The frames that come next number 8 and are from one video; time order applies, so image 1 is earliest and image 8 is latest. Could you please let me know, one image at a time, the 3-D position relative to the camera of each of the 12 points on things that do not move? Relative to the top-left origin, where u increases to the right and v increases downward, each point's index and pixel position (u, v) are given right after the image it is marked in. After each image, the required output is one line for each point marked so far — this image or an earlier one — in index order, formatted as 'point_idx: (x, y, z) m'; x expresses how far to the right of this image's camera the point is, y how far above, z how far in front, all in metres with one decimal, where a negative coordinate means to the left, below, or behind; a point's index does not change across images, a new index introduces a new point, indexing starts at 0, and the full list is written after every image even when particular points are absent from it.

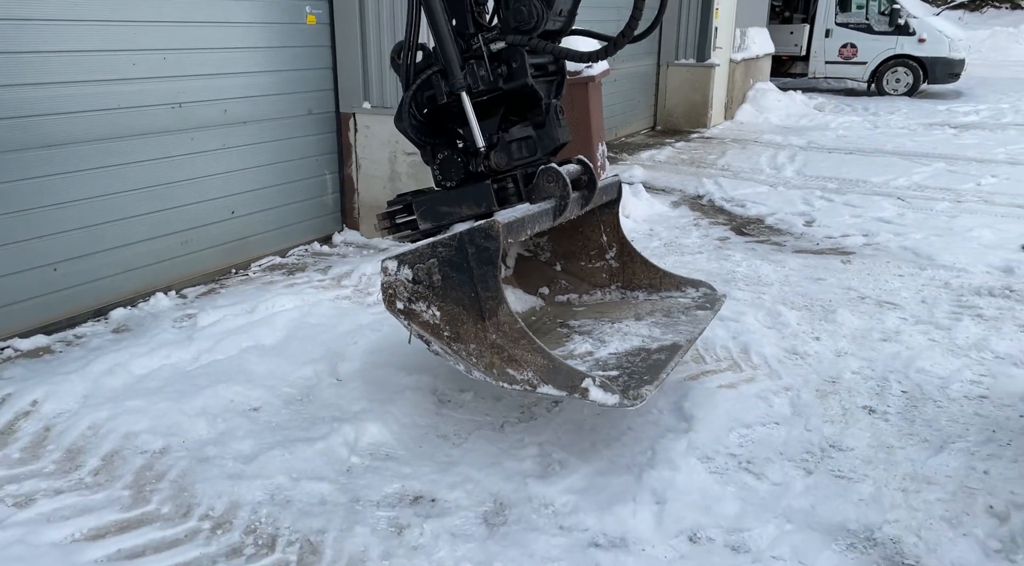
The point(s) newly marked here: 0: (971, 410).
0: (+1.8, -0.5, +3.2) m
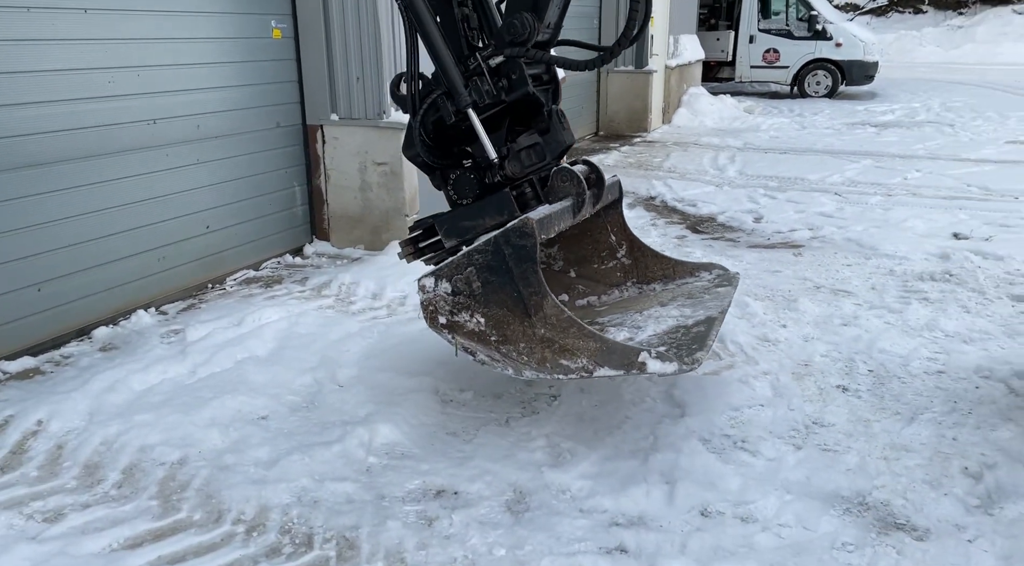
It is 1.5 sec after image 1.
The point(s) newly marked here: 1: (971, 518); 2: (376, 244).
0: (+1.8, -0.4, +3.4) m
1: (+1.4, -0.7, +2.4) m
2: (-0.9, +0.3, +5.3) m
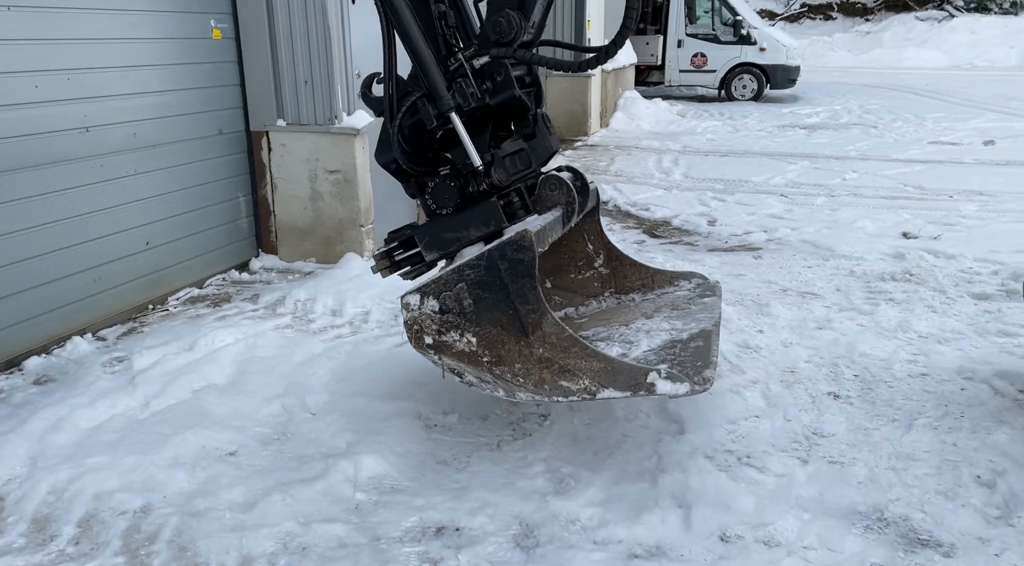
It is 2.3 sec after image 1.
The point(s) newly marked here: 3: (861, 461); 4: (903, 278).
0: (+1.7, -0.4, +3.4) m
1: (+1.4, -0.7, +2.3) m
2: (-1.1, +0.2, +5.1) m
3: (+1.2, -0.6, +2.8) m
4: (+2.4, 0.0, +5.0) m
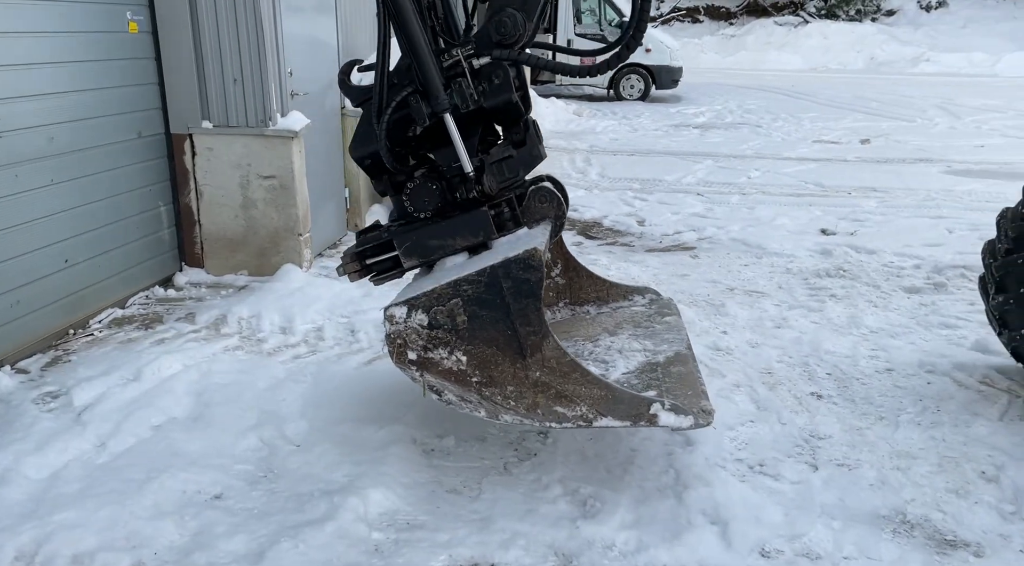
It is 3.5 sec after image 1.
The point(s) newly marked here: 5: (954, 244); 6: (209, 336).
0: (+1.7, -0.4, +3.5) m
1: (+1.5, -0.7, +2.4) m
2: (-1.5, +0.1, +4.7) m
3: (+1.2, -0.6, +2.8) m
4: (+2.1, +0.1, +5.2) m
5: (+3.3, +0.3, +6.0) m
6: (-1.4, -0.3, +3.8) m
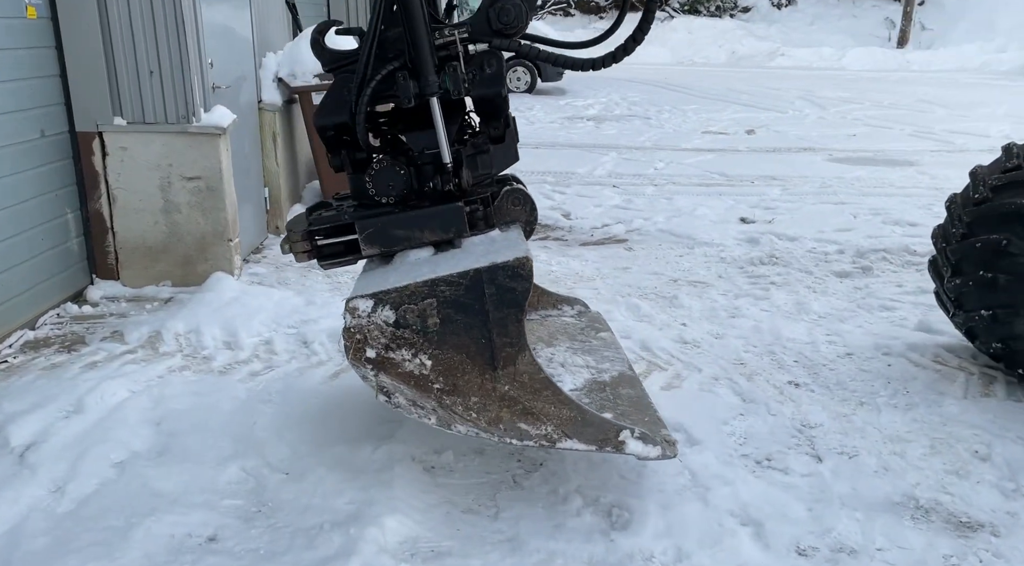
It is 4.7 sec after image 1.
0: (+1.5, -0.4, +3.6) m
1: (+1.6, -0.7, +2.5) m
2: (-1.7, 0.0, +4.3) m
3: (+1.2, -0.6, +2.8) m
4: (+1.7, +0.1, +5.3) m
5: (+2.8, +0.4, +6.4) m
6: (-1.5, -0.3, +3.4) m
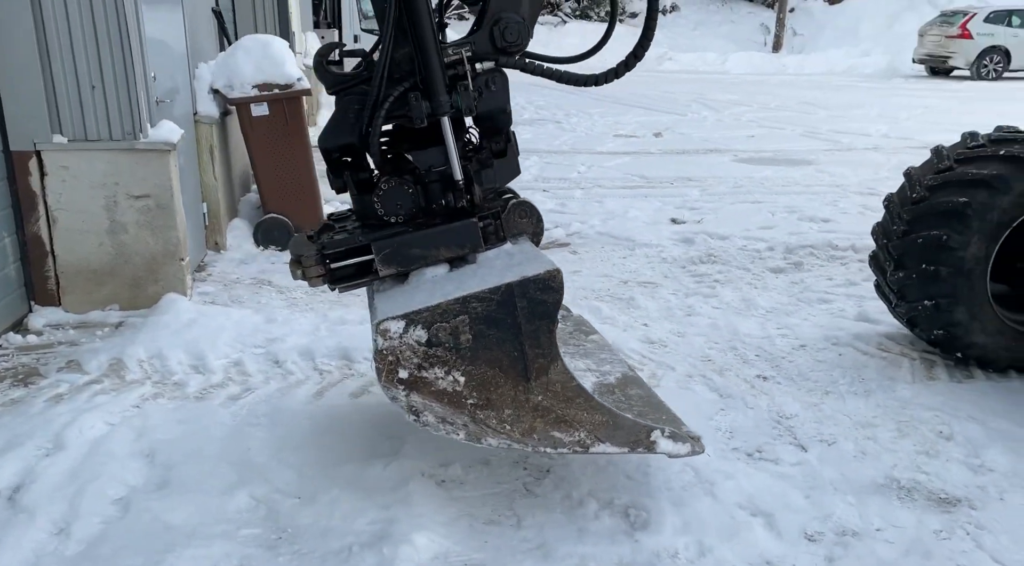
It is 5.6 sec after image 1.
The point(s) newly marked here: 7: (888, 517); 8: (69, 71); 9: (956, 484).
0: (+1.4, -0.4, +3.8) m
1: (+1.6, -0.7, +2.8) m
2: (-1.9, -0.1, +4.1) m
3: (+1.2, -0.6, +3.0) m
4: (+1.4, +0.2, +5.5) m
5: (+2.3, +0.5, +6.7) m
6: (-1.6, -0.4, +3.2) m
7: (+1.2, -0.7, +2.5) m
8: (-2.1, +1.0, +3.8) m
9: (+1.5, -0.7, +2.7) m
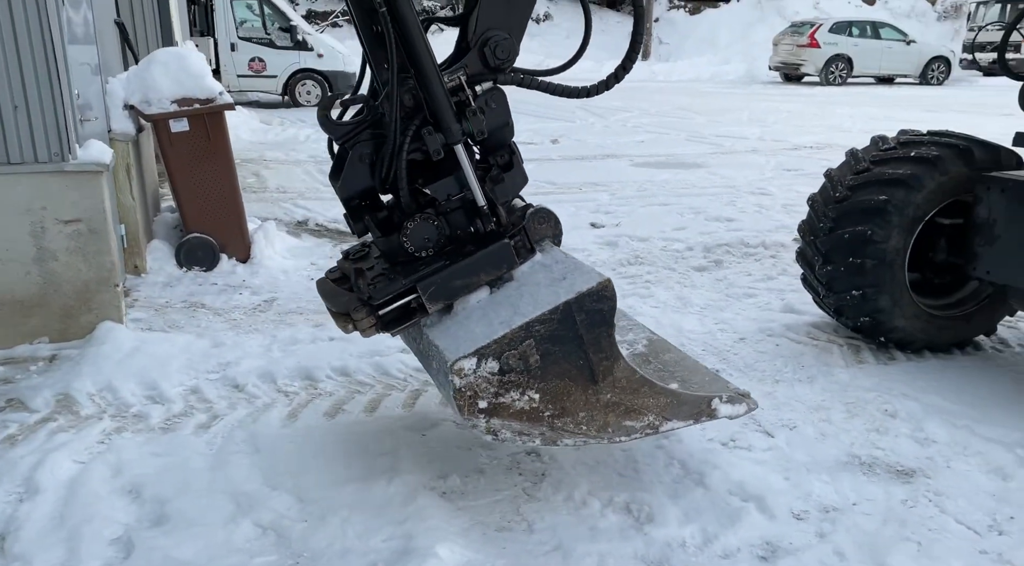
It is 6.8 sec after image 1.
0: (+1.2, -0.3, +4.1) m
1: (+1.6, -0.6, +3.0) m
2: (-2.1, -0.2, +3.9) m
3: (+1.2, -0.6, +3.3) m
4: (+0.9, +0.1, +5.8) m
5: (+1.6, +0.5, +7.1) m
6: (-1.7, -0.5, +3.1) m
7: (+1.2, -0.7, +2.8) m
8: (-2.3, +0.9, +3.5) m
9: (+1.5, -0.6, +3.0) m
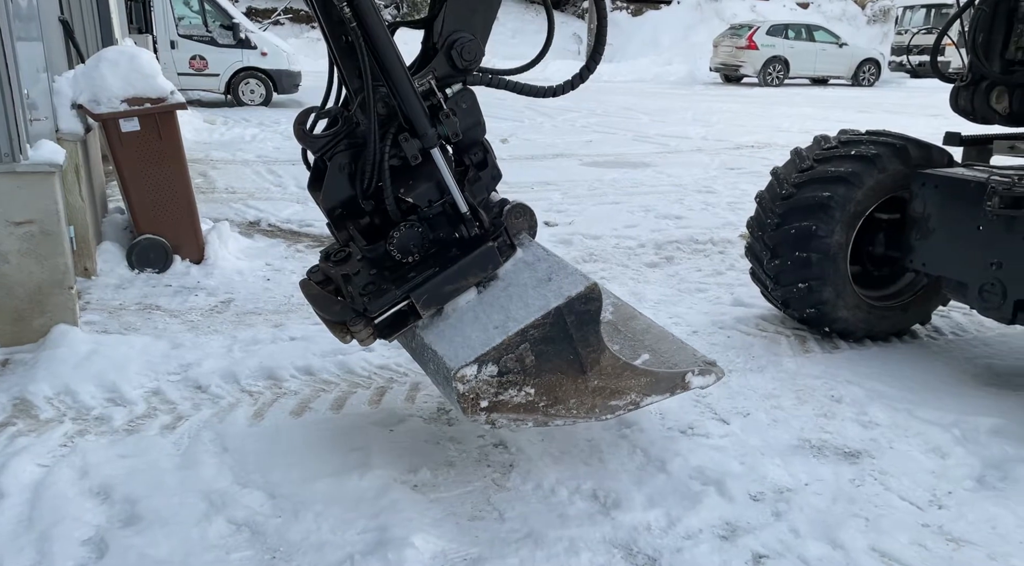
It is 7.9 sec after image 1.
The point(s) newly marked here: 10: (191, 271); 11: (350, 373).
0: (+1.0, -0.3, +4.2) m
1: (+1.4, -0.6, +3.2) m
2: (-2.3, -0.2, +3.8) m
3: (+1.0, -0.5, +3.4) m
4: (+0.6, +0.2, +5.9) m
5: (+1.2, +0.5, +7.2) m
6: (-1.8, -0.5, +3.0) m
7: (+1.1, -0.7, +2.9) m
8: (-2.5, +0.8, +3.4) m
9: (+1.3, -0.6, +3.2) m
10: (-2.1, +0.1, +5.2) m
11: (-0.7, -0.4, +3.6) m
